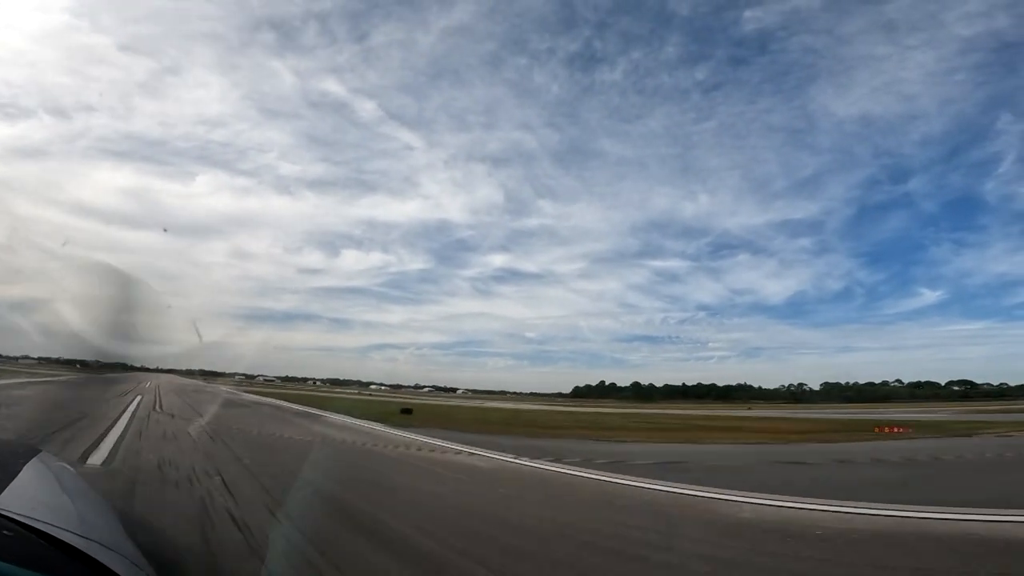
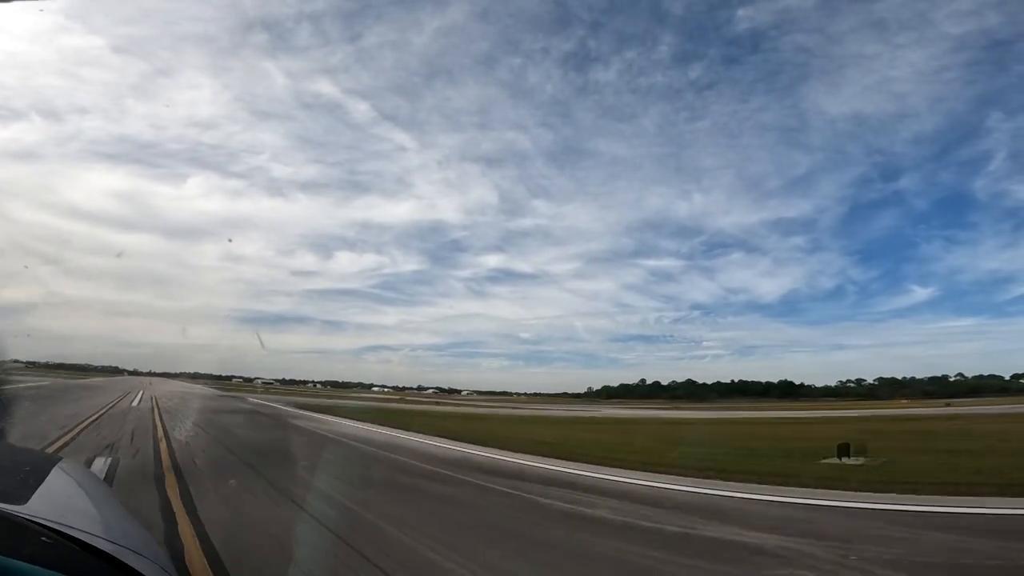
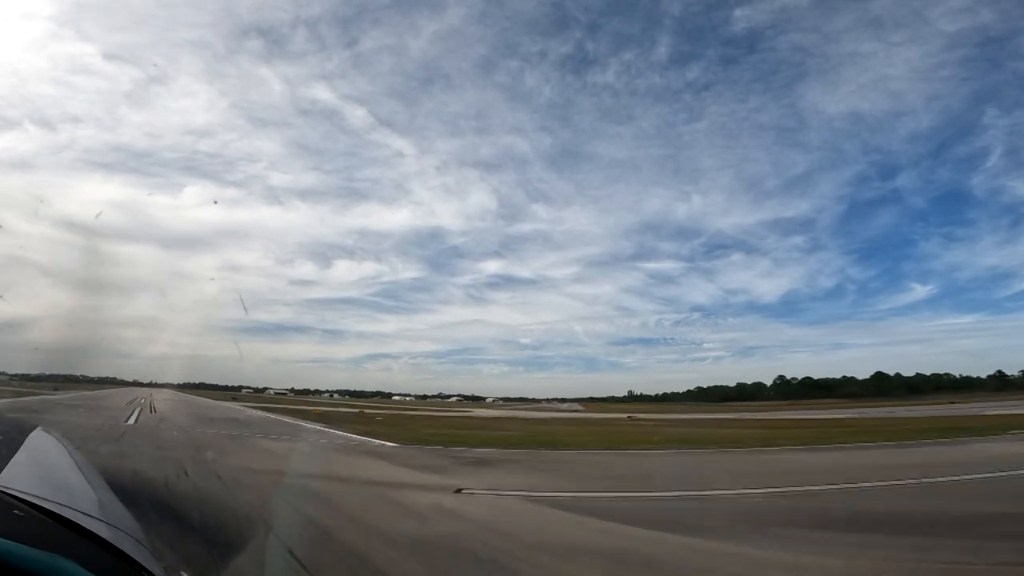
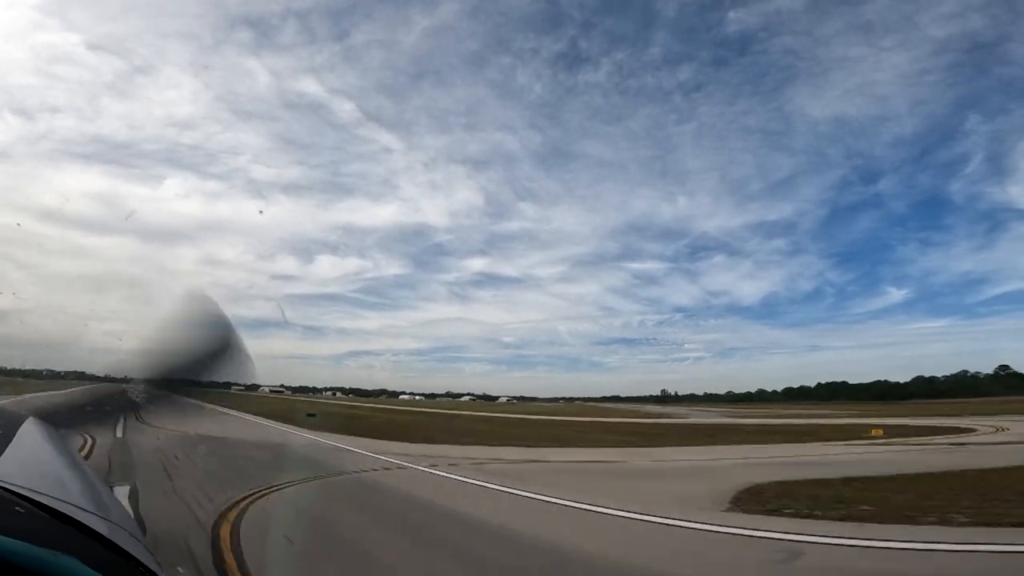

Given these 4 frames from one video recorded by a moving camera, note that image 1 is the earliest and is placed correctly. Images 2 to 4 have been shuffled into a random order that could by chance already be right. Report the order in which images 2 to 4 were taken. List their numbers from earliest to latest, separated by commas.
2, 3, 4
